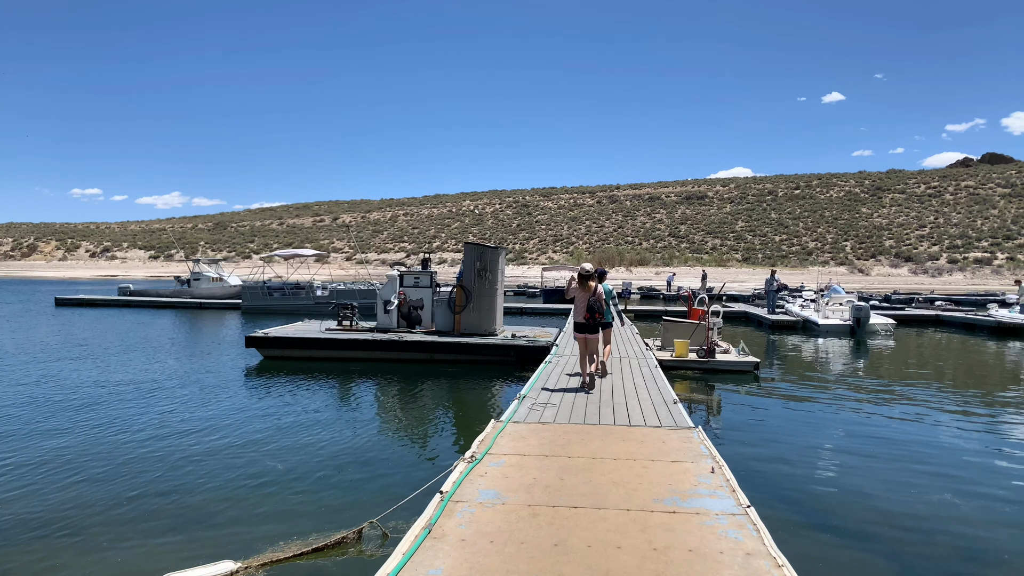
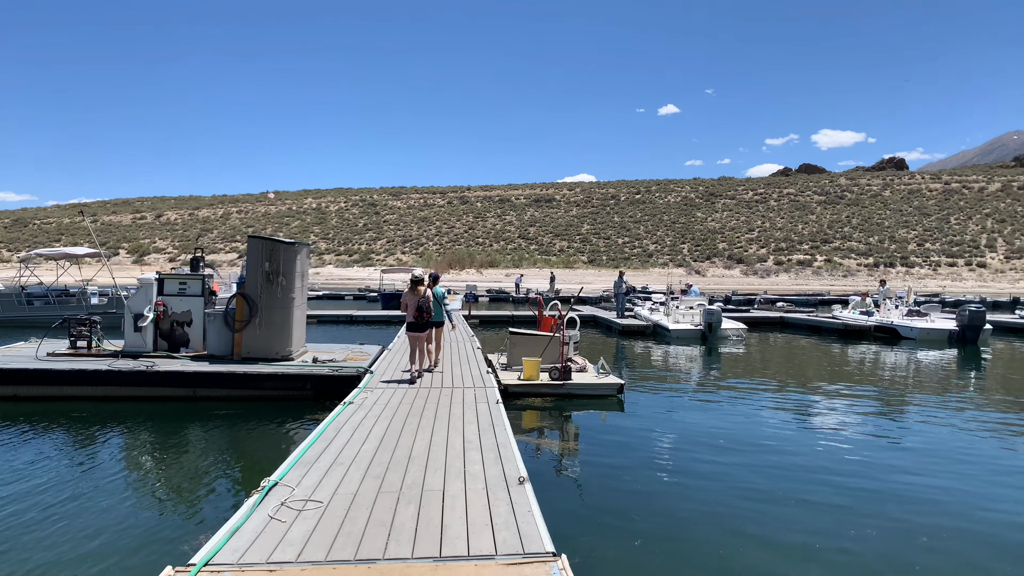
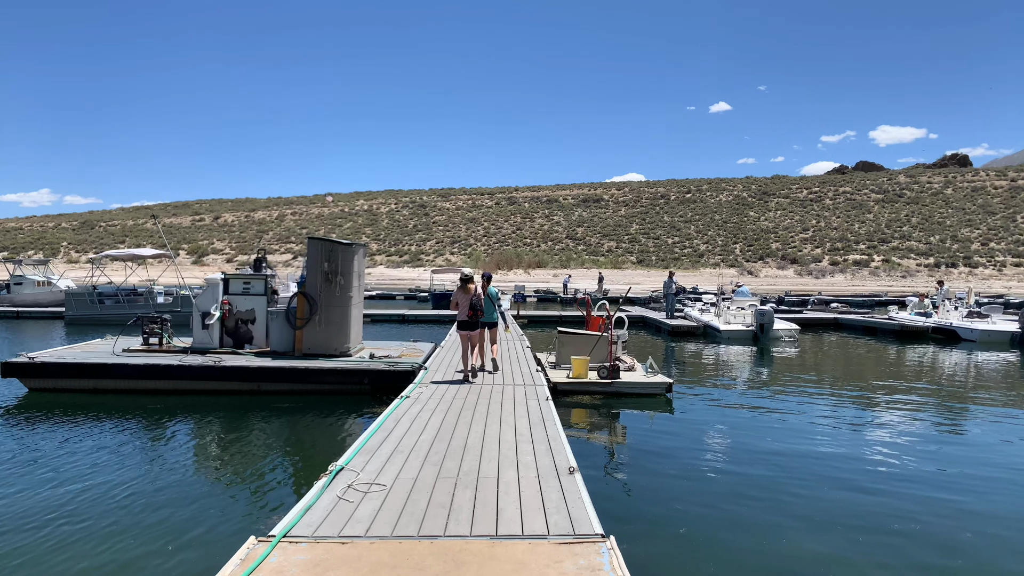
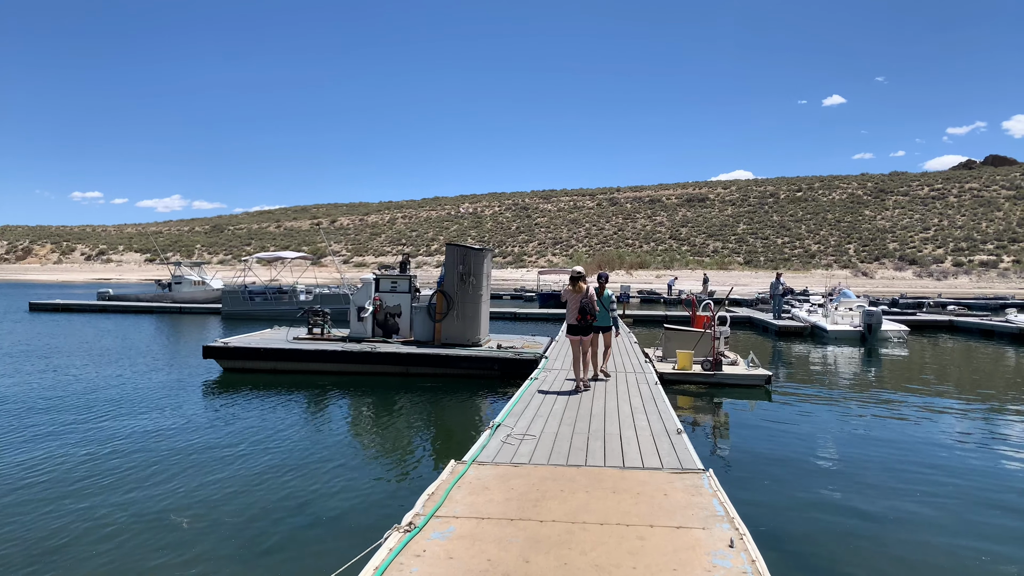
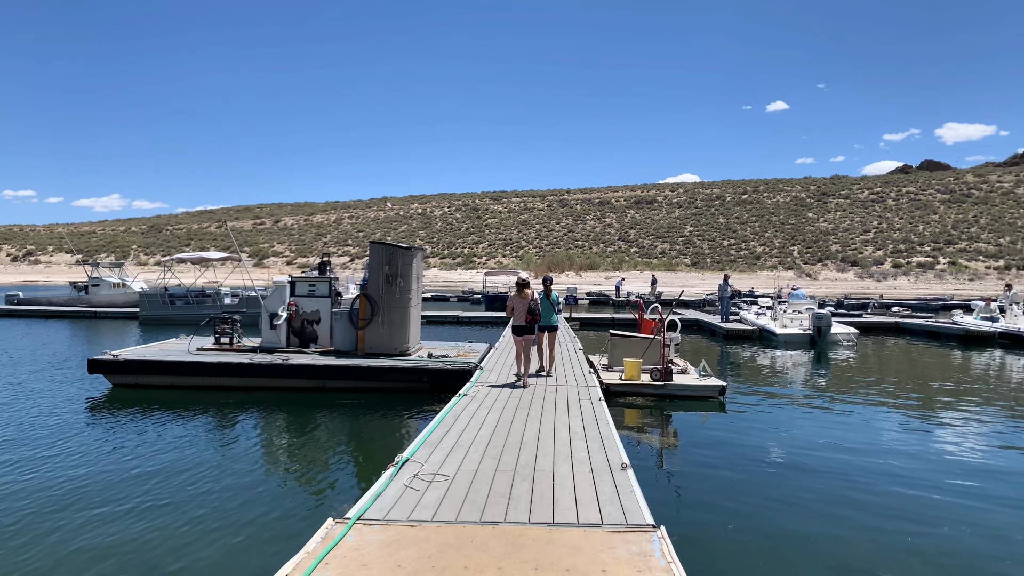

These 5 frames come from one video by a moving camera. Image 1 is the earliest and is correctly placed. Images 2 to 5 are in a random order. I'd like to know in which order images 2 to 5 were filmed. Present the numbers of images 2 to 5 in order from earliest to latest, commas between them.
4, 5, 3, 2
